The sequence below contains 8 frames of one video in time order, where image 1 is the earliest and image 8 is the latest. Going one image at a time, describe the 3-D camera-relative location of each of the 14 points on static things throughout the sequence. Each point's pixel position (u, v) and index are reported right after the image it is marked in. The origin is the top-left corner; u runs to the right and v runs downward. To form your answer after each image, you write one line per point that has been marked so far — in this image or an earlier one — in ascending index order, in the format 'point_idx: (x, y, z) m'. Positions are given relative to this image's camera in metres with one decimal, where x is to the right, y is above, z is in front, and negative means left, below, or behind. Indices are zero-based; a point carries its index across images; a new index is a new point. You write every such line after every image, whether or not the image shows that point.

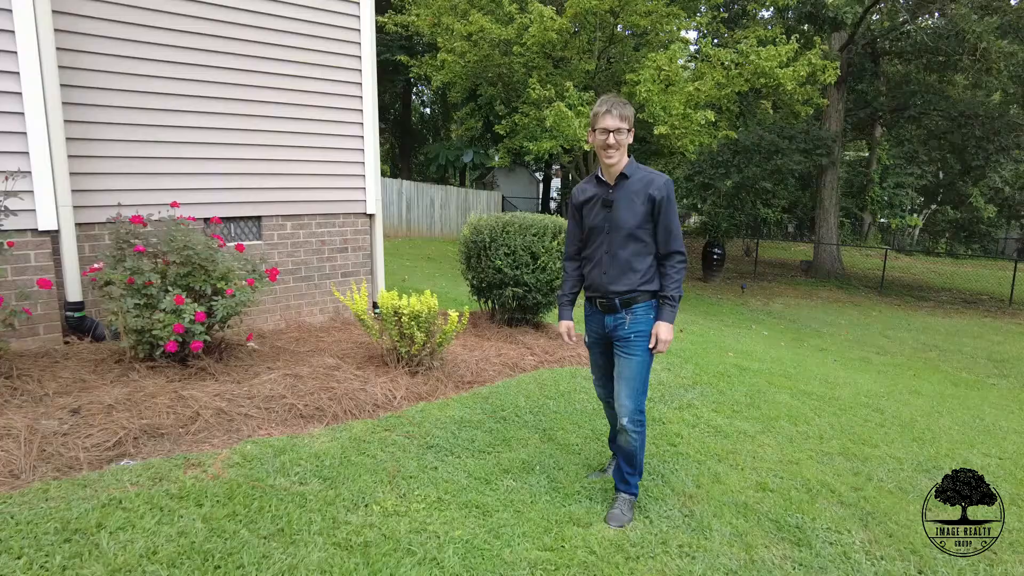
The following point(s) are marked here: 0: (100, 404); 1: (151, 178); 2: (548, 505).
0: (-1.9, -0.5, +3.2) m
1: (-2.3, +0.7, +4.5) m
2: (+0.2, -0.9, +3.0) m
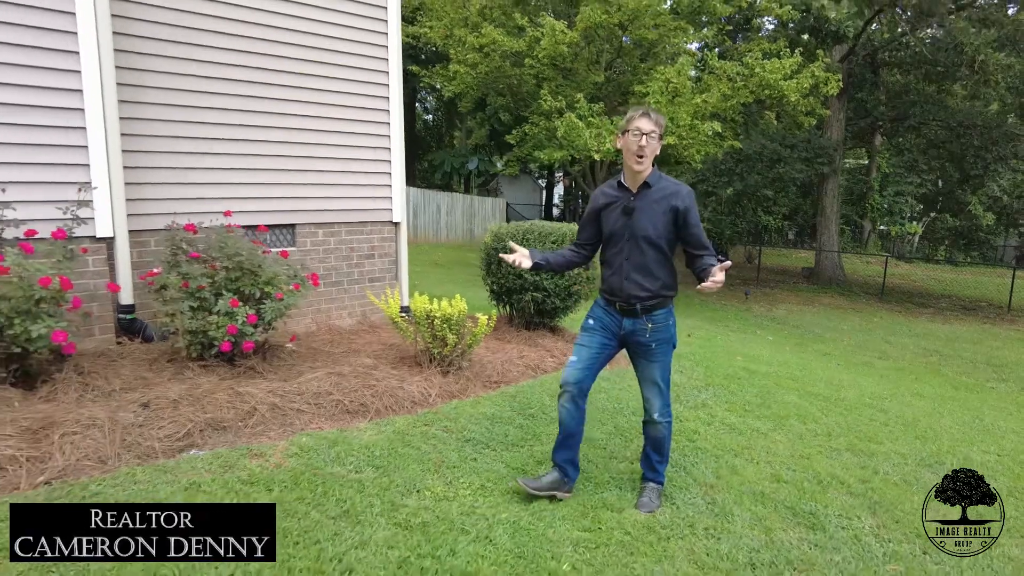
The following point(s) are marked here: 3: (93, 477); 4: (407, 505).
0: (-1.7, -0.6, +3.5) m
1: (-2.1, +0.7, +4.8) m
2: (+0.3, -1.0, +3.3) m
3: (-1.7, -0.7, +2.7) m
4: (-0.4, -0.9, +2.9) m
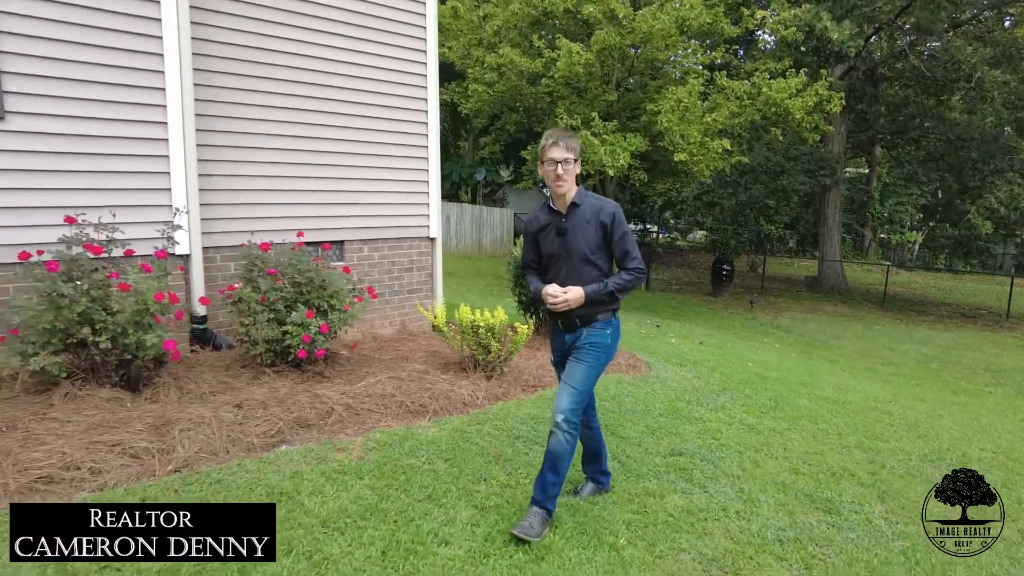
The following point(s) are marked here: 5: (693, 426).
0: (-1.4, -0.6, +3.9) m
1: (-1.9, +0.6, +5.2) m
2: (+0.6, -1.0, +3.7) m
3: (-1.4, -0.8, +3.2) m
4: (-0.2, -1.0, +3.3) m
5: (+1.3, -1.0, +4.9) m
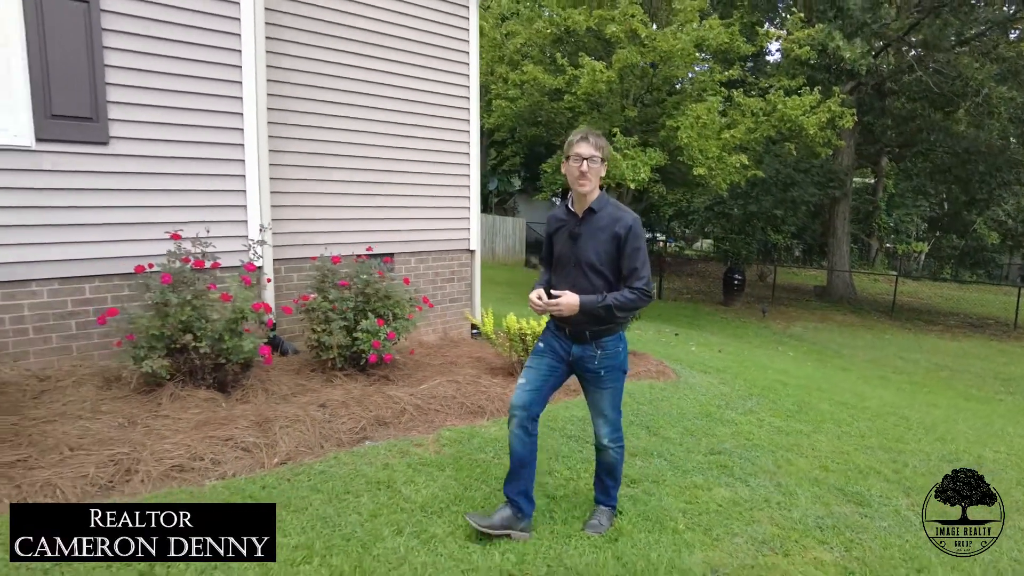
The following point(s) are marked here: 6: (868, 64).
0: (-1.1, -0.7, +4.3) m
1: (-1.5, +0.5, +5.6) m
2: (+1.0, -1.1, +4.1) m
3: (-1.0, -0.9, +3.5) m
4: (+0.2, -1.0, +3.7) m
5: (+1.6, -1.1, +5.3) m
6: (+6.3, +3.9, +12.2) m
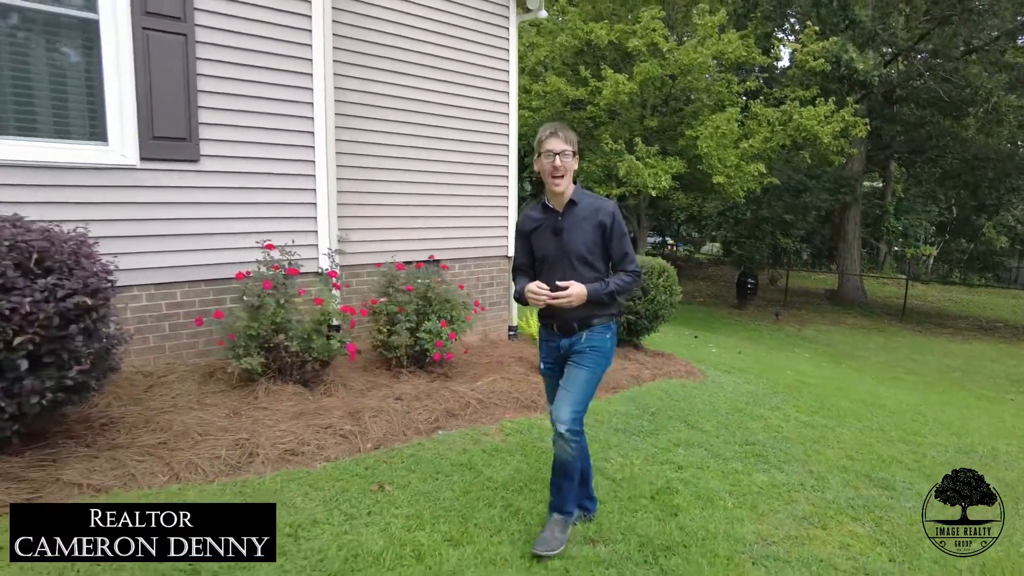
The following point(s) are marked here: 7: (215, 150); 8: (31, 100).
0: (-0.7, -0.7, +4.7) m
1: (-1.1, +0.5, +6.1) m
2: (+1.3, -1.1, +4.5) m
3: (-0.7, -0.9, +4.0) m
4: (+0.6, -1.1, +4.1) m
5: (+2.0, -1.1, +5.7) m
6: (+6.7, +3.9, +12.6) m
7: (-2.1, +1.0, +4.9) m
8: (-3.0, +1.2, +4.3) m
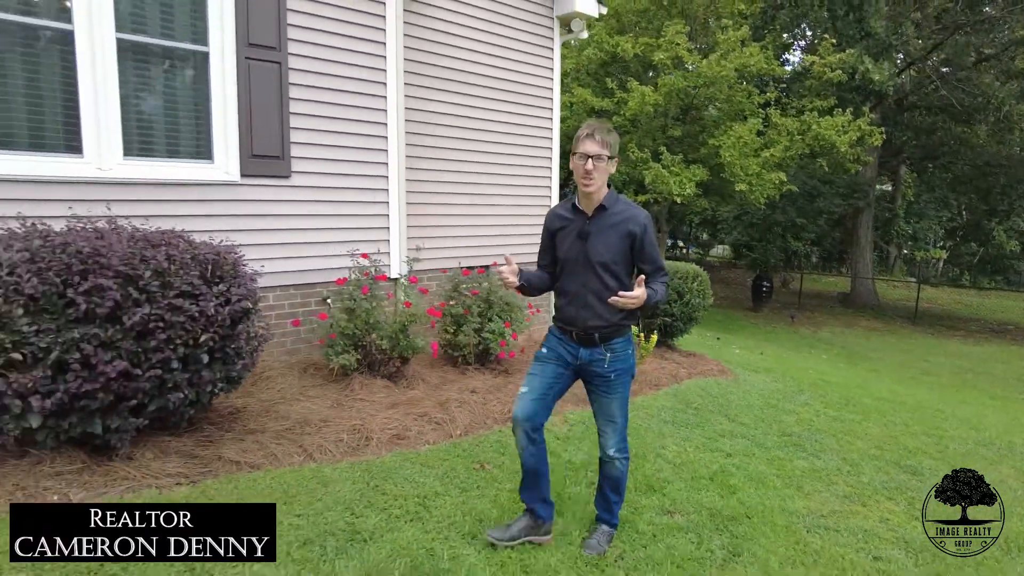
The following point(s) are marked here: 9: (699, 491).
0: (-0.2, -0.8, +5.3) m
1: (-0.6, +0.4, +6.6) m
2: (+1.8, -1.2, +5.0) m
3: (-0.2, -0.9, +4.5) m
4: (+1.0, -1.1, +4.6) m
5: (+2.5, -1.1, +6.2) m
6: (+7.2, +3.8, +13.1) m
7: (-1.6, +1.0, +5.5) m
8: (-2.5, +1.1, +4.8) m
9: (+1.1, -1.2, +4.0) m
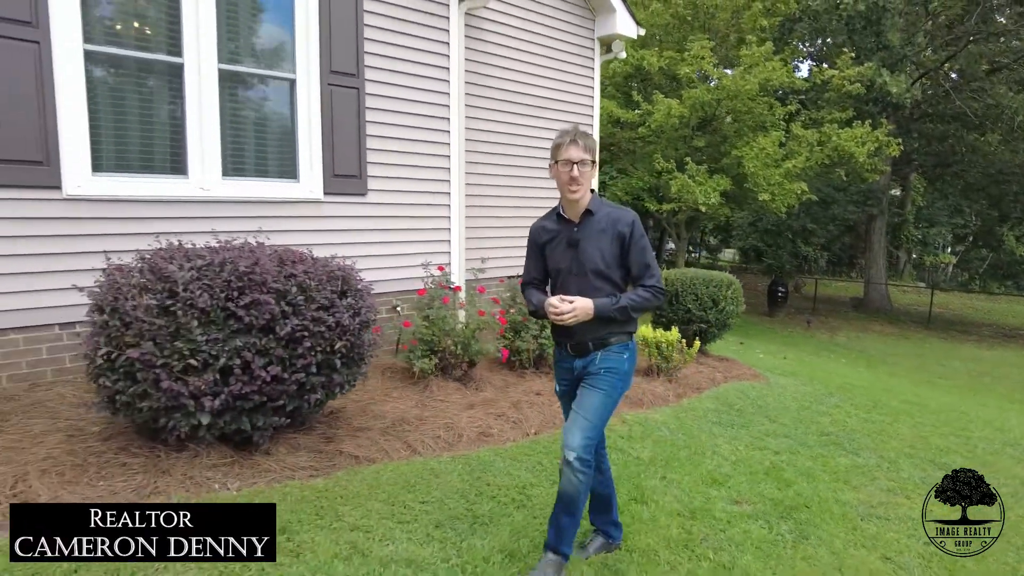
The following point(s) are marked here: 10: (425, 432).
0: (+0.3, -0.8, +5.7) m
1: (-0.1, +0.4, +7.0) m
2: (+2.3, -1.3, +5.4) m
3: (+0.3, -1.0, +4.9) m
4: (+1.5, -1.2, +5.1) m
5: (+3.0, -1.2, +6.6) m
6: (+7.8, +3.7, +13.5) m
7: (-1.1, +0.9, +5.9) m
8: (-2.0, +1.1, +5.2) m
9: (+1.6, -1.2, +4.4) m
10: (-0.6, -0.9, +4.3) m
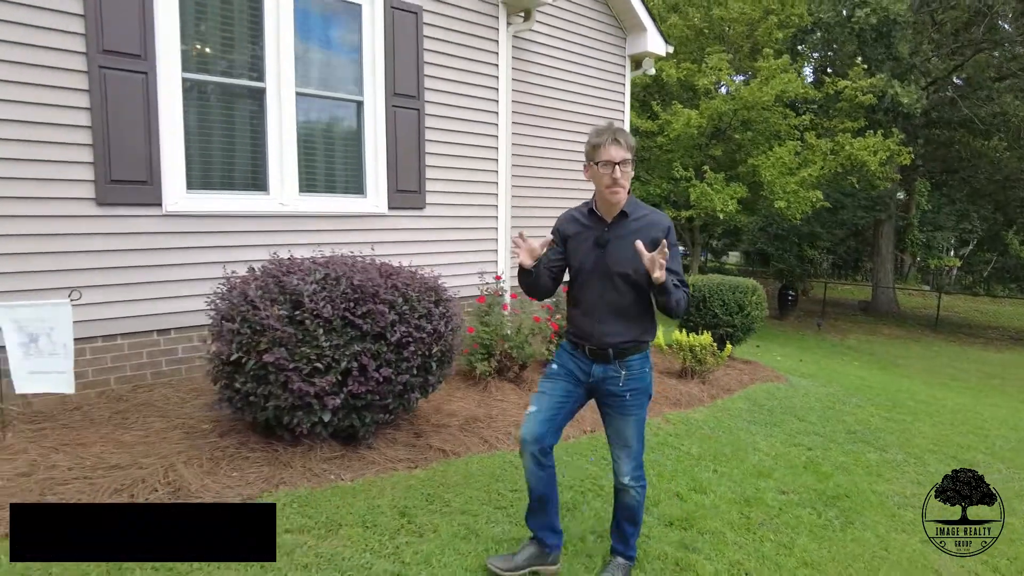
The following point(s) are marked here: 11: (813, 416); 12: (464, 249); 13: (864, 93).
0: (+0.7, -0.9, +6.1) m
1: (+0.3, +0.3, +7.5) m
2: (+2.7, -1.3, +5.8) m
3: (+0.7, -1.1, +5.3) m
4: (+1.9, -1.2, +5.5) m
5: (+3.4, -1.3, +7.0) m
6: (+8.2, +3.6, +13.9) m
7: (-0.7, +0.8, +6.3) m
8: (-1.6, +1.0, +5.7) m
9: (+2.0, -1.3, +4.8) m
10: (-0.1, -1.0, +4.8) m
11: (+3.0, -1.3, +6.8) m
12: (-0.5, +0.4, +6.6) m
13: (+7.0, +3.9, +13.9) m
